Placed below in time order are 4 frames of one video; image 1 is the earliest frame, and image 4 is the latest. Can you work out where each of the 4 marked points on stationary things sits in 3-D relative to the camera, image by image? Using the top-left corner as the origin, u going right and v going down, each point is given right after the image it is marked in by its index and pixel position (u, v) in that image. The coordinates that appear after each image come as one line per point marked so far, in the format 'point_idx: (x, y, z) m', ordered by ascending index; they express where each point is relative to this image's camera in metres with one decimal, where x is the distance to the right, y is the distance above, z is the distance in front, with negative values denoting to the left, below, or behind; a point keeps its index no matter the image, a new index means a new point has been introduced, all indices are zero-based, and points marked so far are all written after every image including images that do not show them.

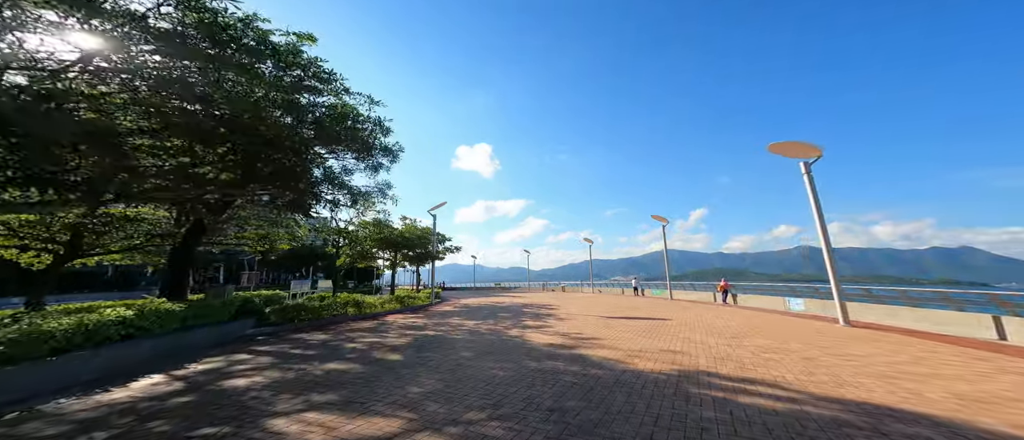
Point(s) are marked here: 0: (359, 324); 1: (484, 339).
0: (-5.2, -3.5, +11.0) m
1: (-0.7, -3.0, +8.2) m
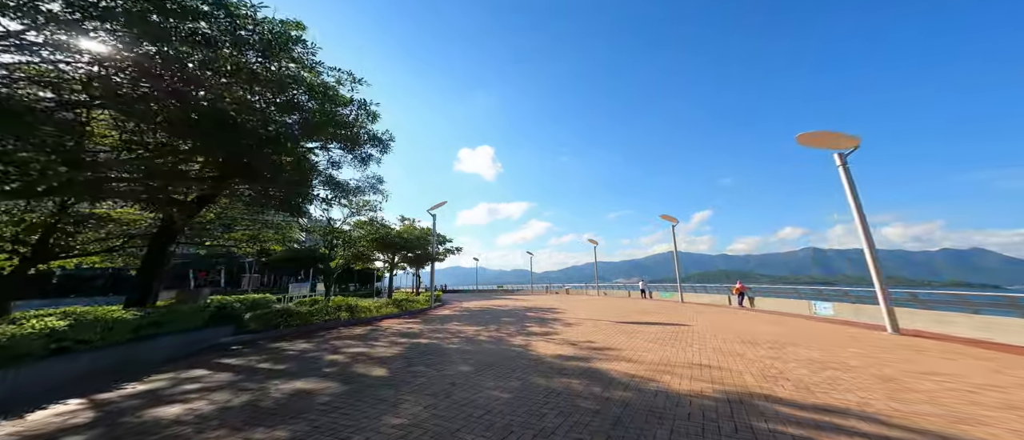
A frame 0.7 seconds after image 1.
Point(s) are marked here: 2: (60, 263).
0: (-5.1, -3.5, +10.1) m
1: (-0.6, -2.9, +7.3) m
2: (-16.8, -1.6, +12.0) m
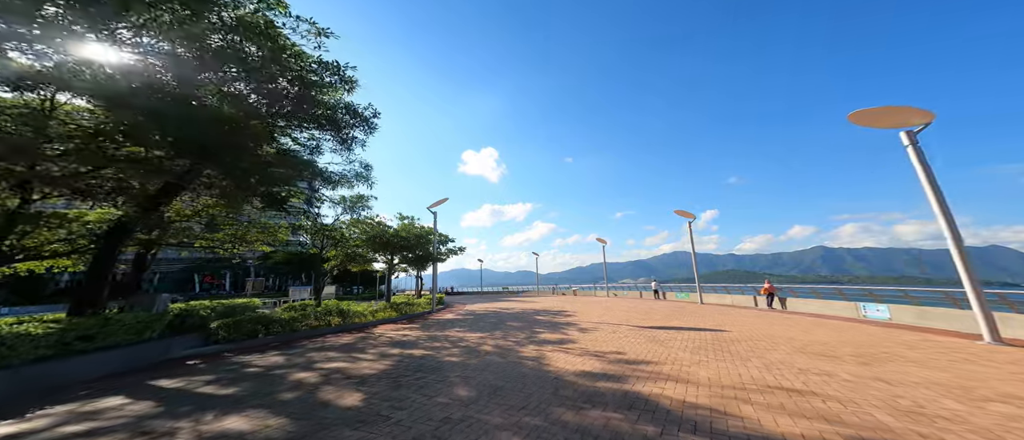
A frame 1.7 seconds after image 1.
0: (-4.8, -3.3, +8.9) m
1: (-0.4, -2.7, +6.0) m
2: (-16.5, -1.6, +11.0) m
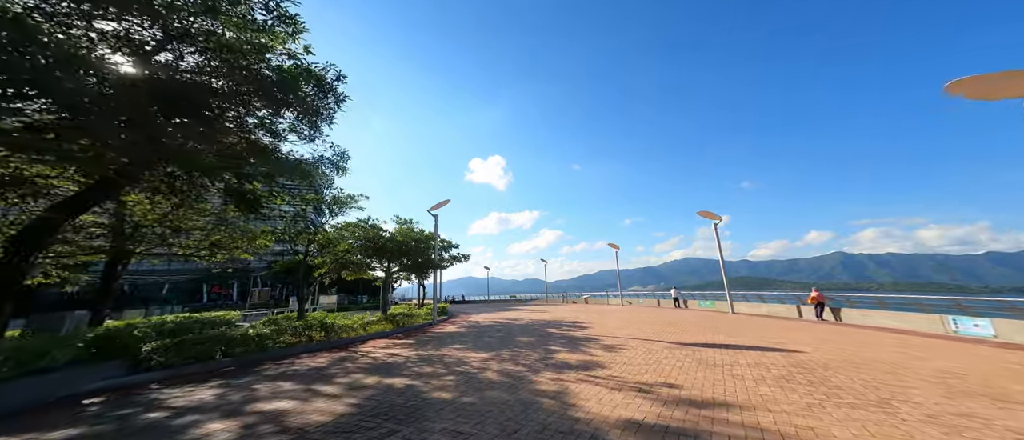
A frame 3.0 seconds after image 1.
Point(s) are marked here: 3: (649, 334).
0: (-4.6, -3.2, +7.3) m
1: (-0.3, -2.4, +4.3) m
2: (-16.3, -1.6, +9.7) m
3: (+4.4, -3.7, +10.5) m
